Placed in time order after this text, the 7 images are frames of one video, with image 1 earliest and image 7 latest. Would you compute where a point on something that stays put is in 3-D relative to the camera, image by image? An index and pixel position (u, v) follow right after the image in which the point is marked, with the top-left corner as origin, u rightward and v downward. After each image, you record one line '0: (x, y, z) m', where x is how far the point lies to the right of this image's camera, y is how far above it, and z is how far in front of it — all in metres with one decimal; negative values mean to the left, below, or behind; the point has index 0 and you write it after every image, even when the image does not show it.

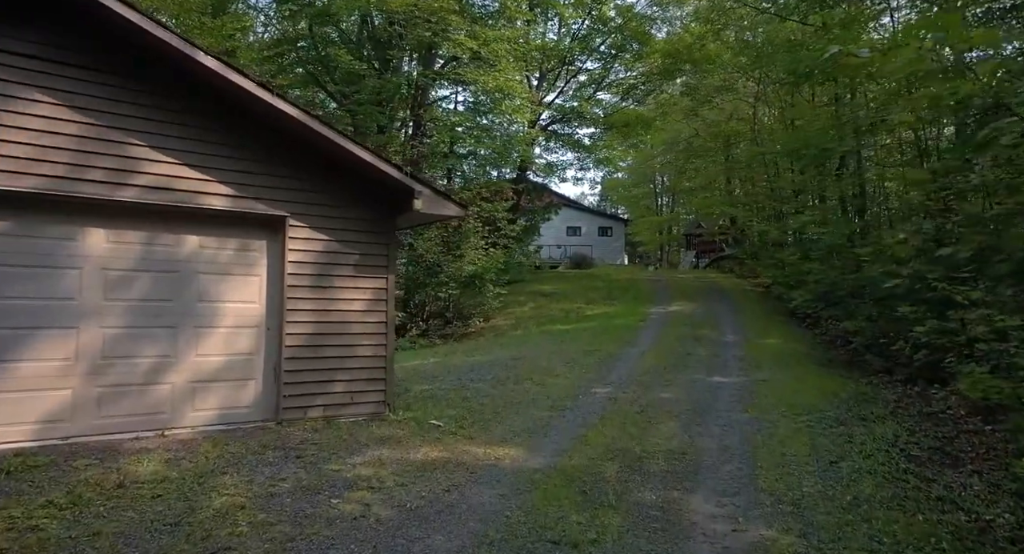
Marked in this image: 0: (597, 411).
0: (+0.8, -1.3, +6.9) m
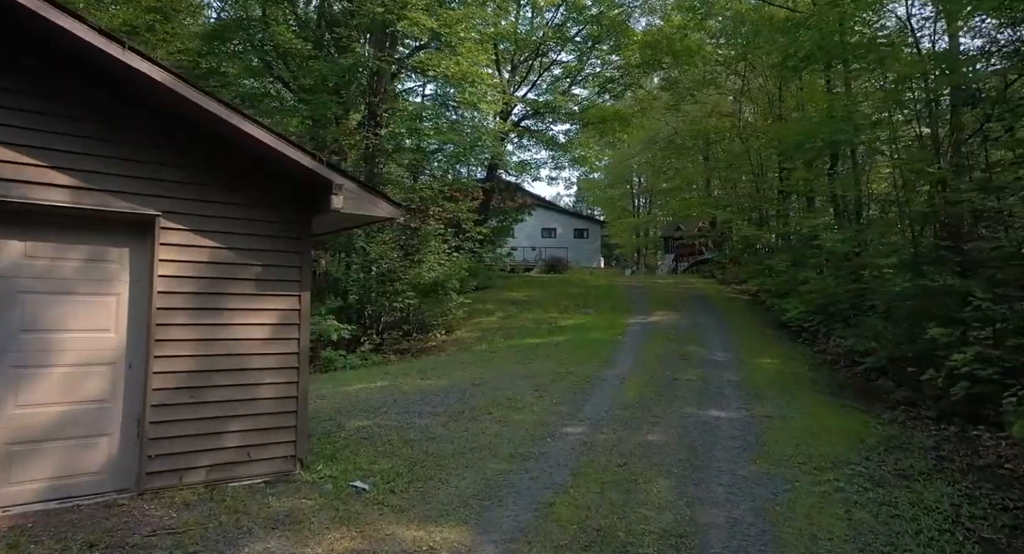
0: (+0.4, -1.5, +5.5) m
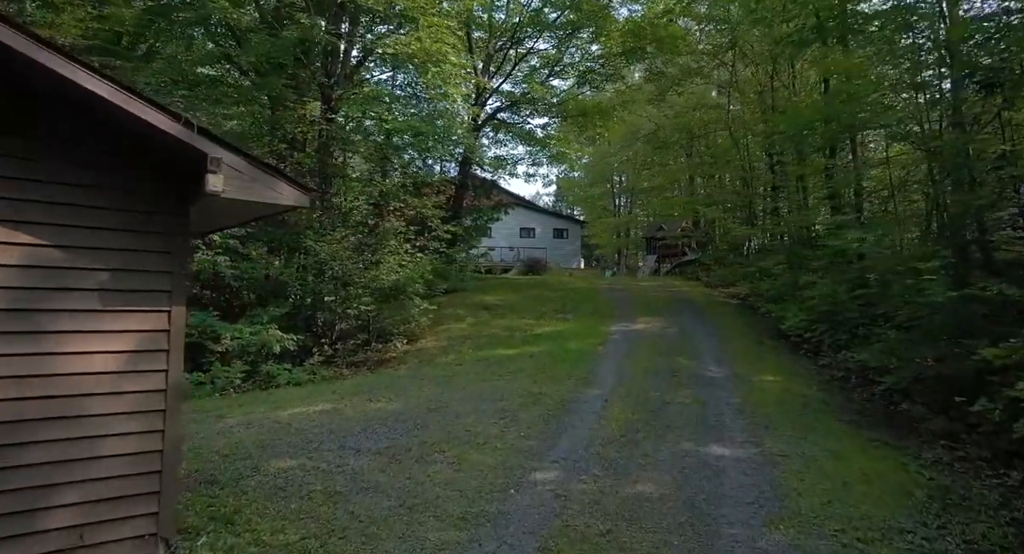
0: (+0.1, -1.5, +4.2) m
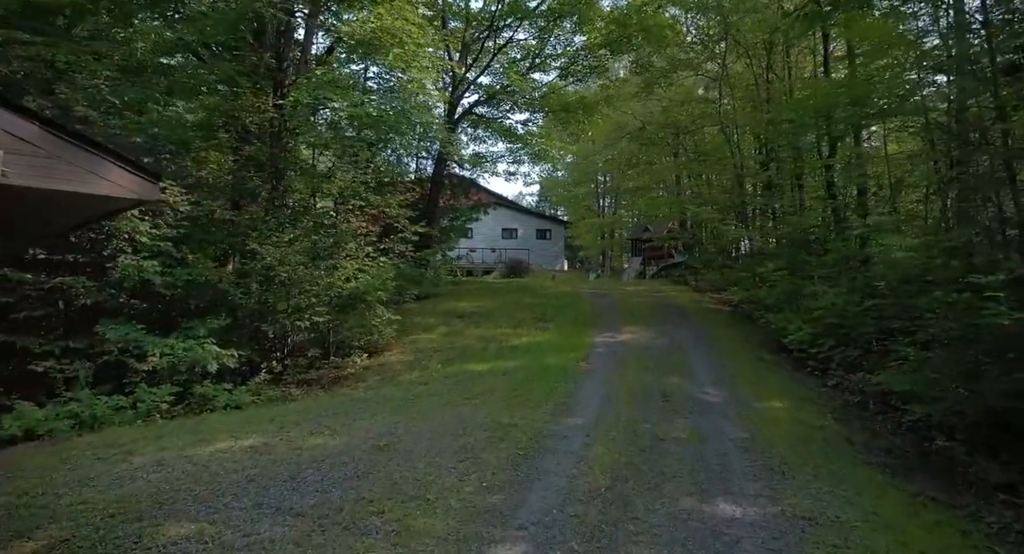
0: (-0.1, -1.6, +3.0) m
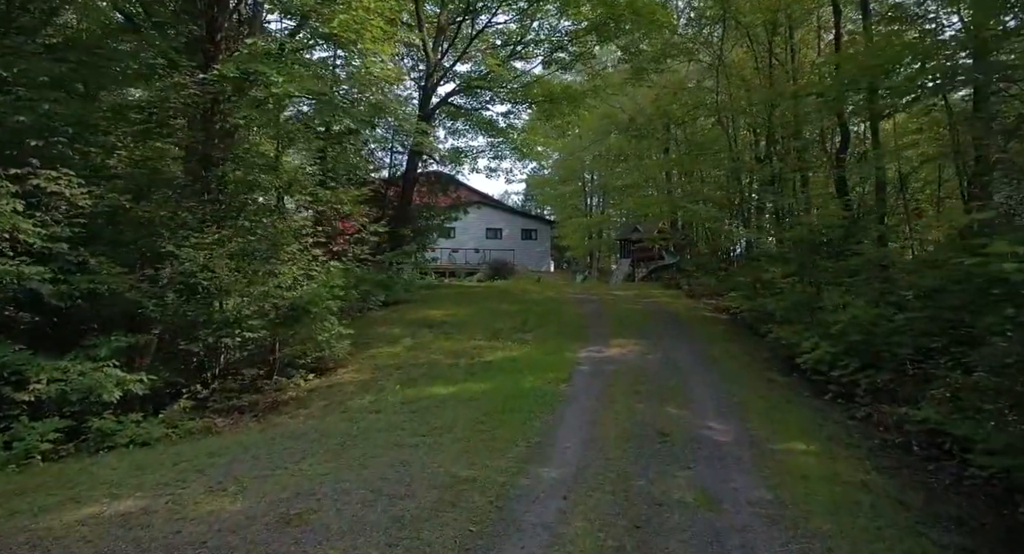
0: (-0.4, -1.7, +1.5) m
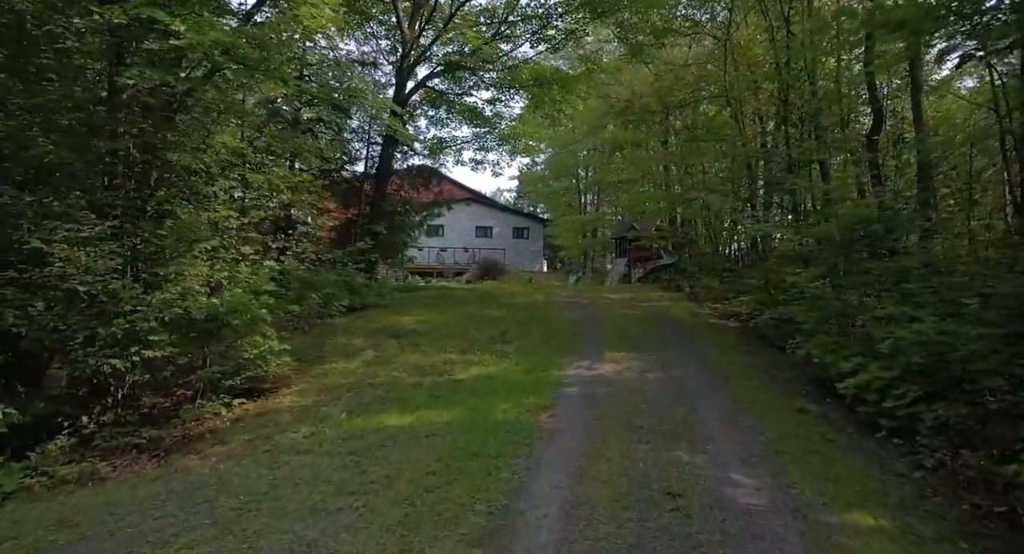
0: (-0.7, -1.8, -0.2) m
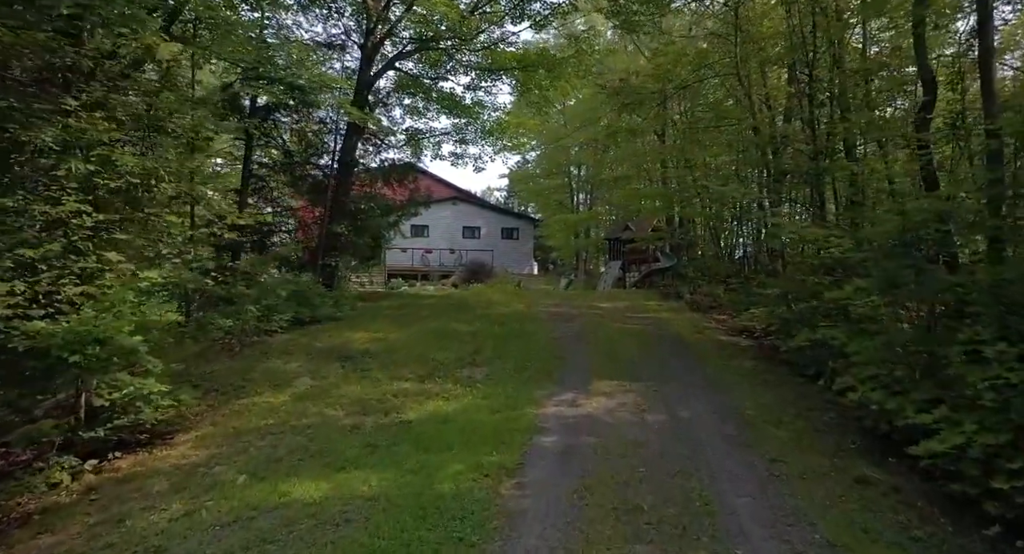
0: (-1.0, -1.9, -2.2) m
